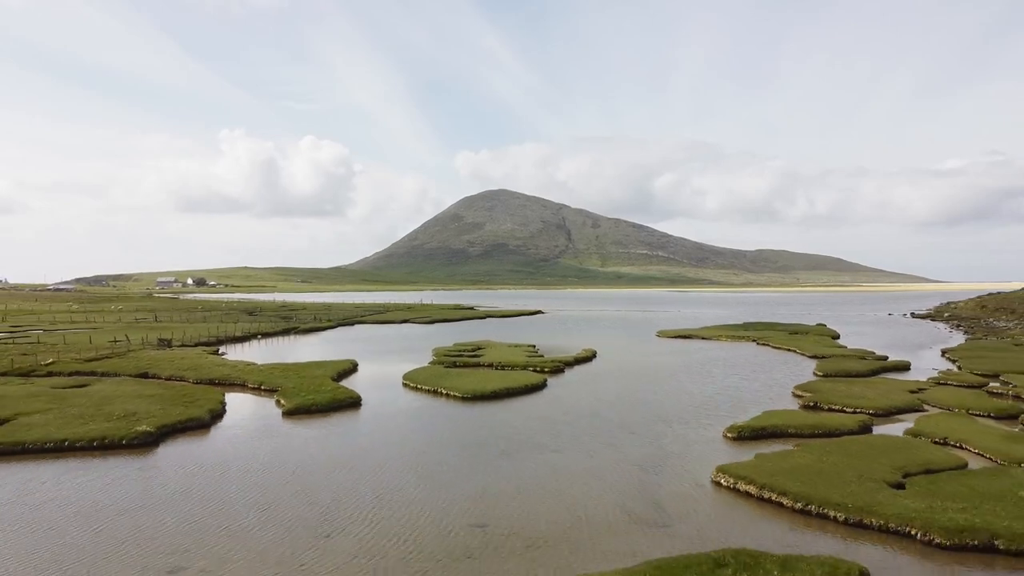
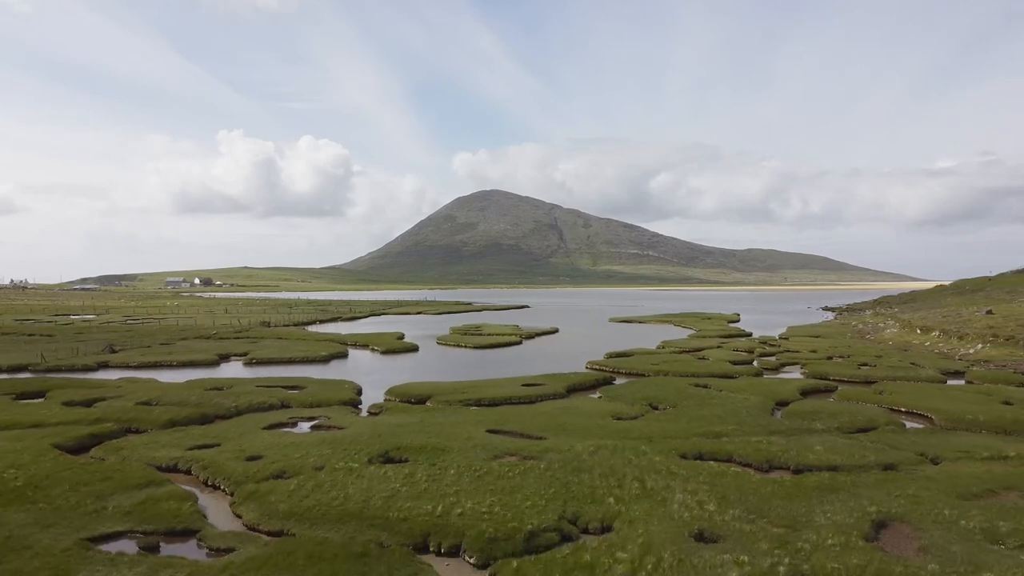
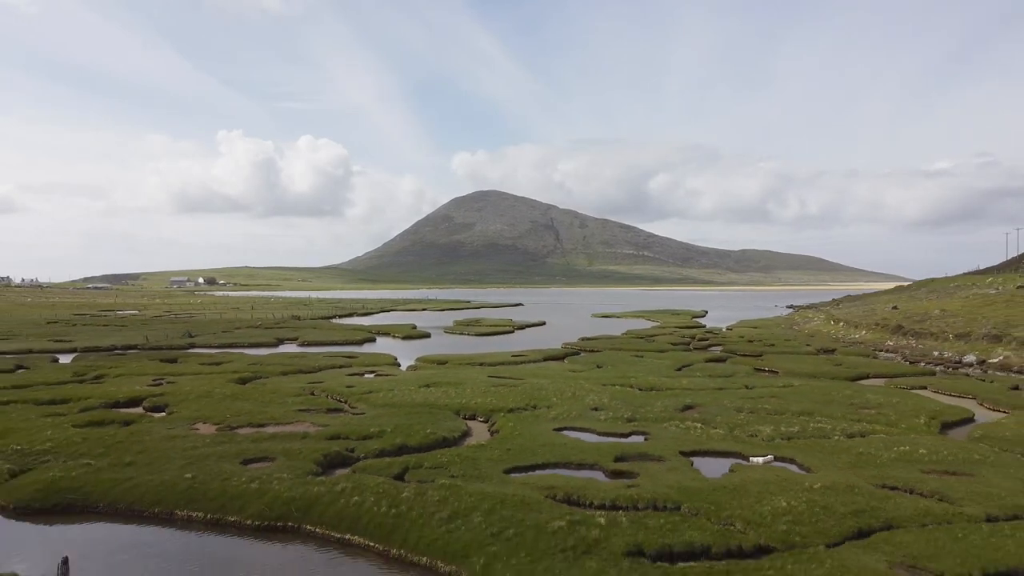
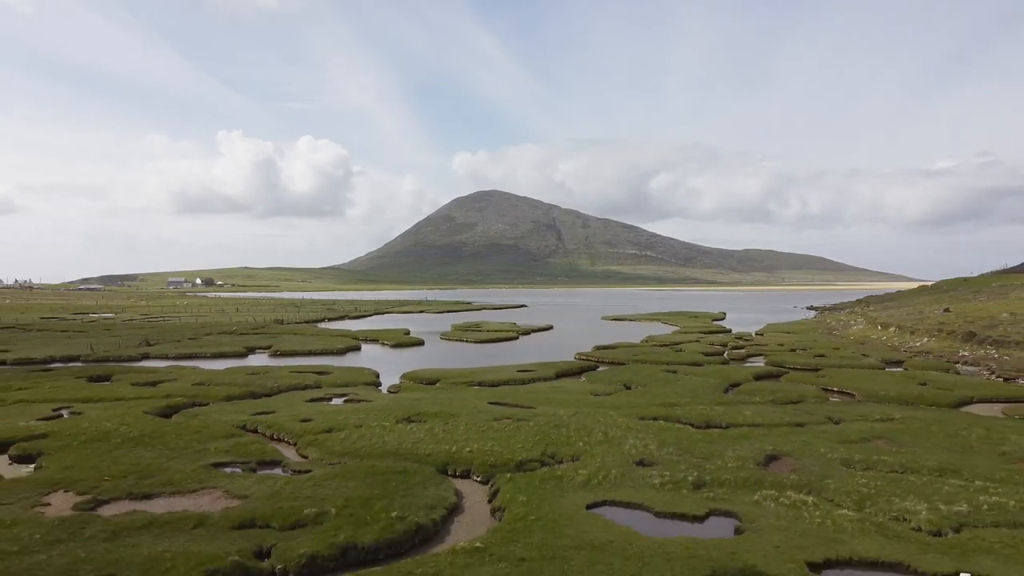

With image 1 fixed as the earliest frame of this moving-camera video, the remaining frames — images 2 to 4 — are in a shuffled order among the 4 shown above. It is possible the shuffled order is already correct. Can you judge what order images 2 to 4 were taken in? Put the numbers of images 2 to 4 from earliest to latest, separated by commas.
2, 4, 3
